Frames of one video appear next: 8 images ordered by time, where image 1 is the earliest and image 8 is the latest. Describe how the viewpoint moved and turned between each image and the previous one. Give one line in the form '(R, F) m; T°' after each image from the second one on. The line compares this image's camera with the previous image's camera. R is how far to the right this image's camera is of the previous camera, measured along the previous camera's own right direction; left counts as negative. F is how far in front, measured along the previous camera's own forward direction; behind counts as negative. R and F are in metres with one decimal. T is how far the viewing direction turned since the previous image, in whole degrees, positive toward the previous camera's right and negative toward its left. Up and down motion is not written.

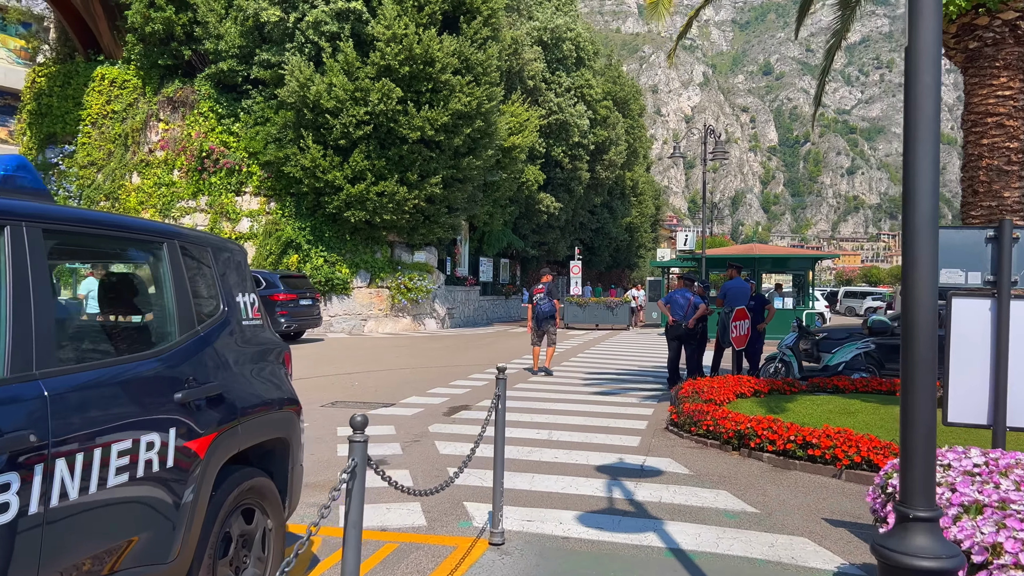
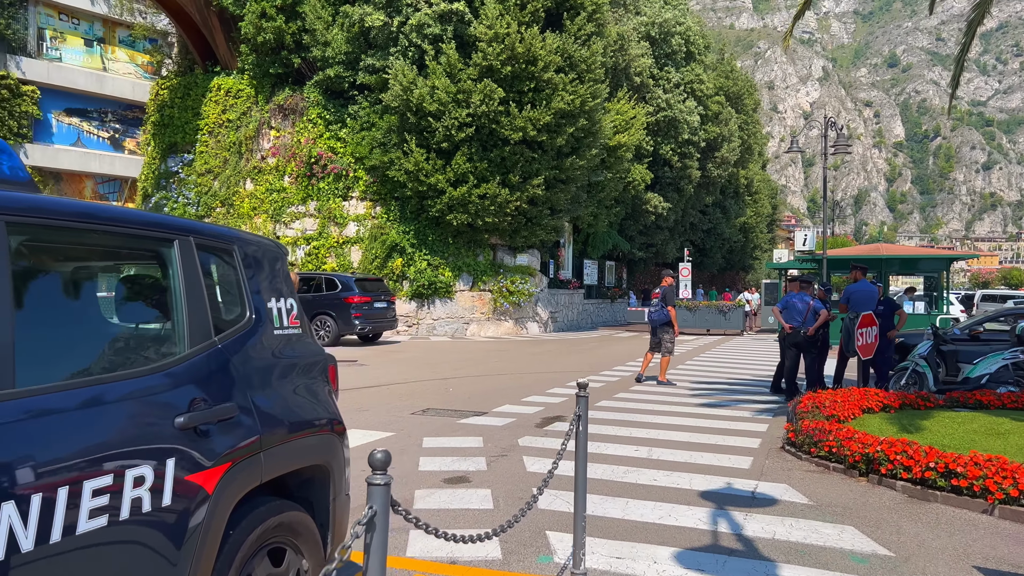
(+0.1, +0.5) m; -8°
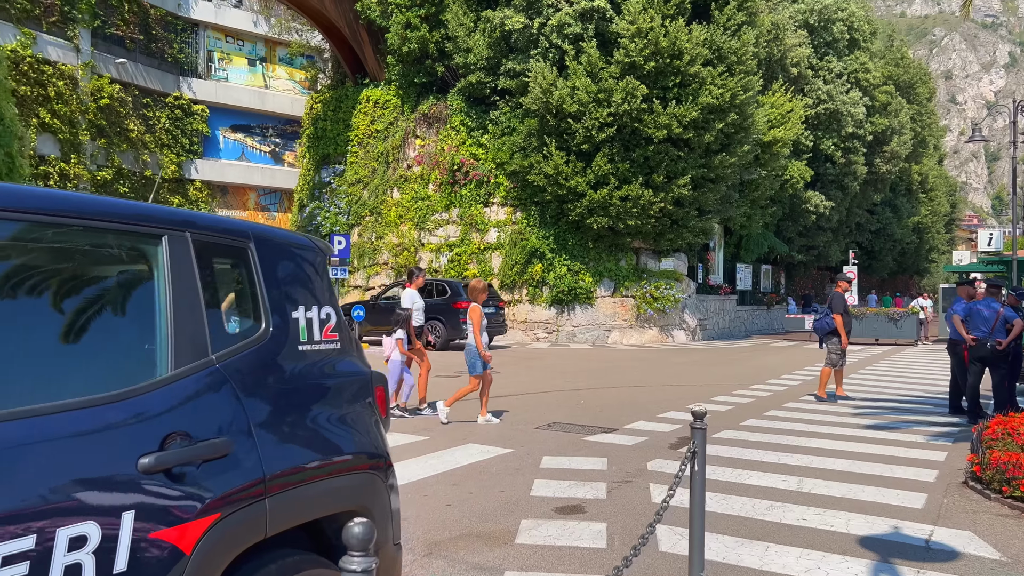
(+0.2, +0.6) m; -11°
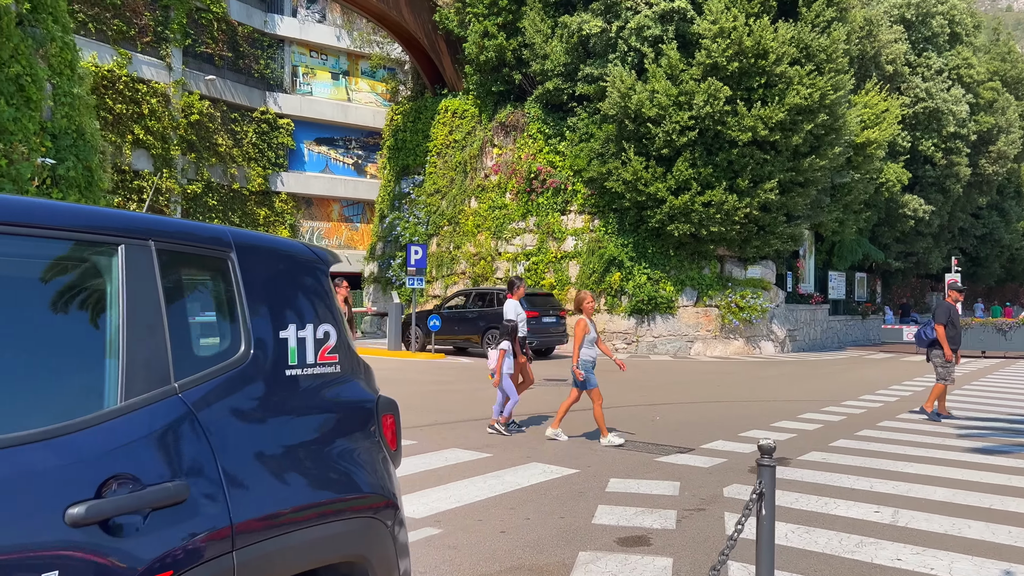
(+0.1, +0.4) m; -6°
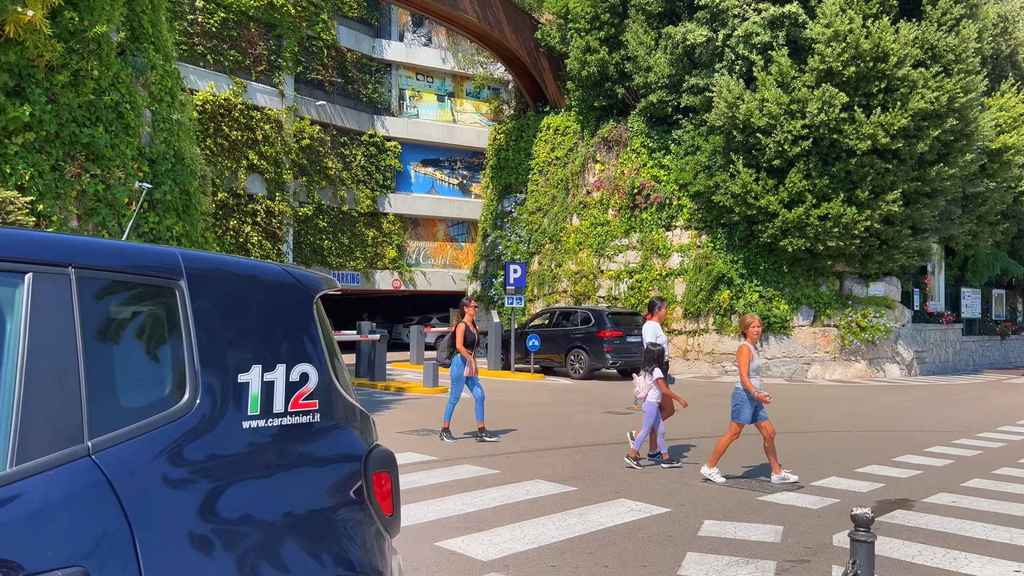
(+0.2, +0.4) m; -8°
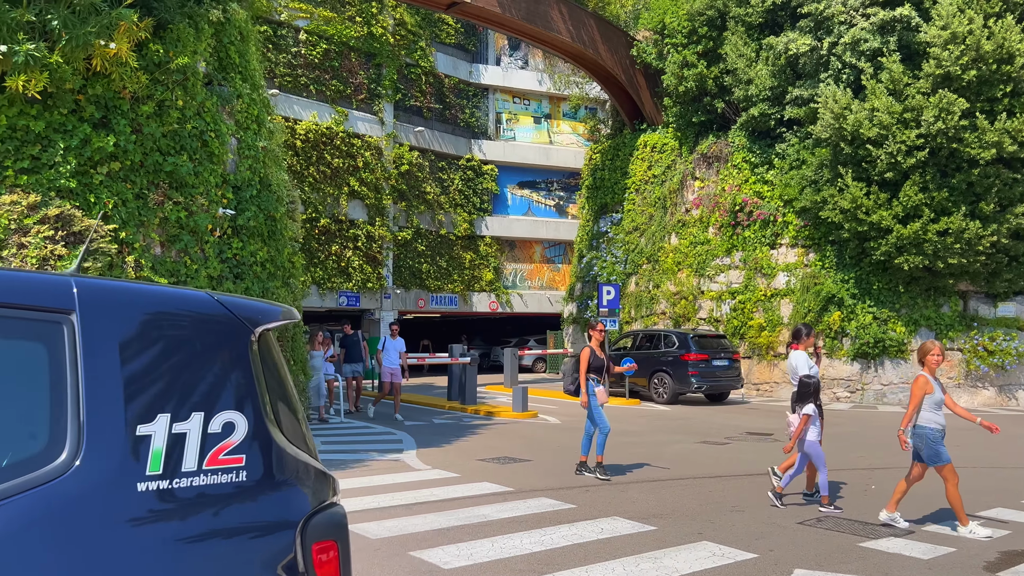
(+0.2, +0.3) m; -7°
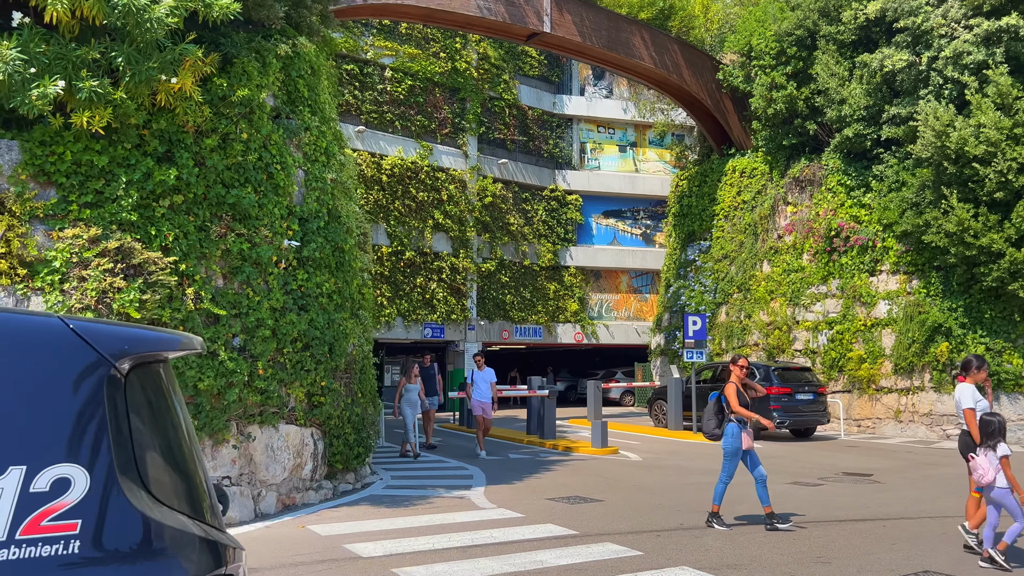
(+0.3, +0.4) m; -6°
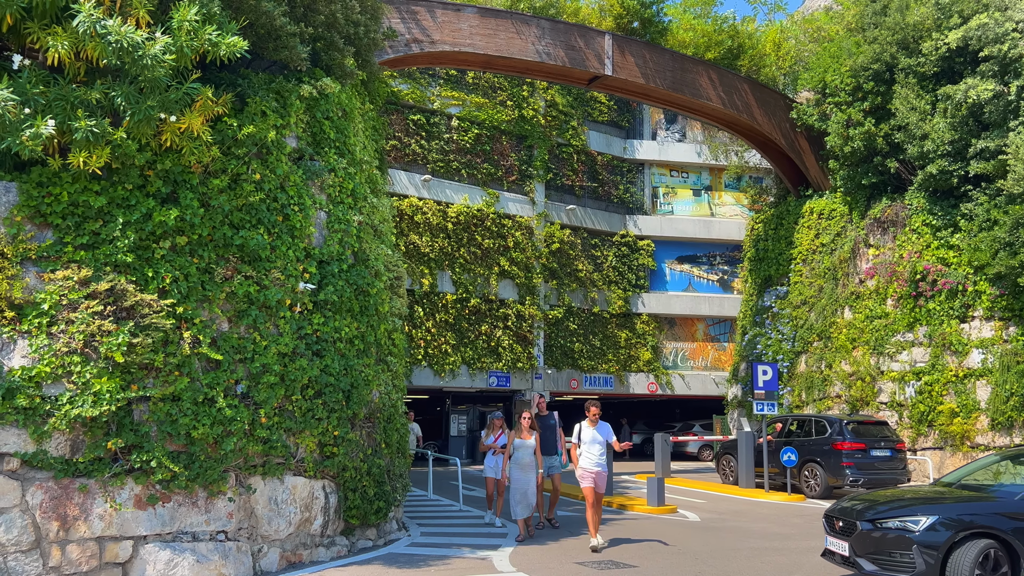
(+0.6, +0.6) m; -6°
